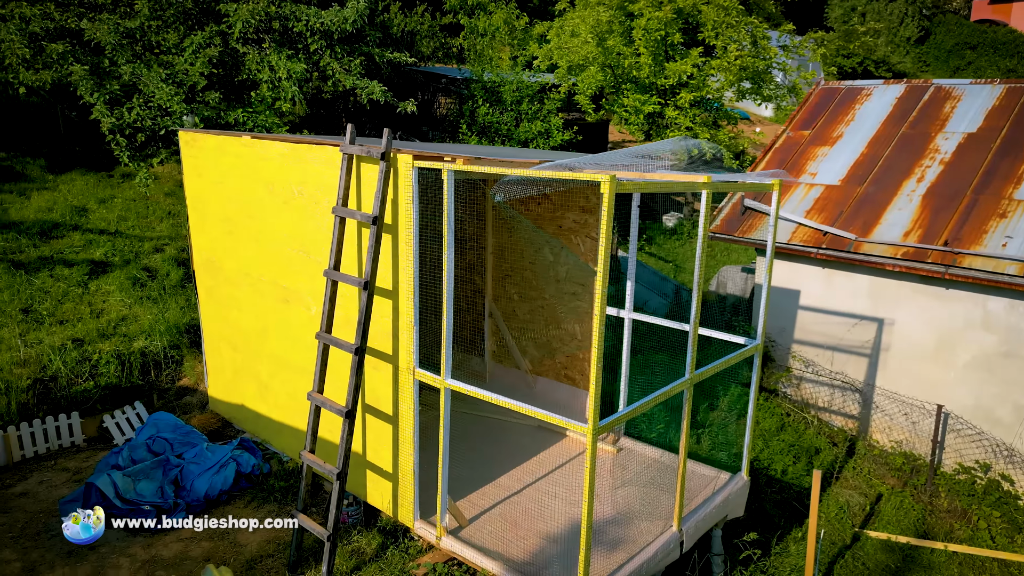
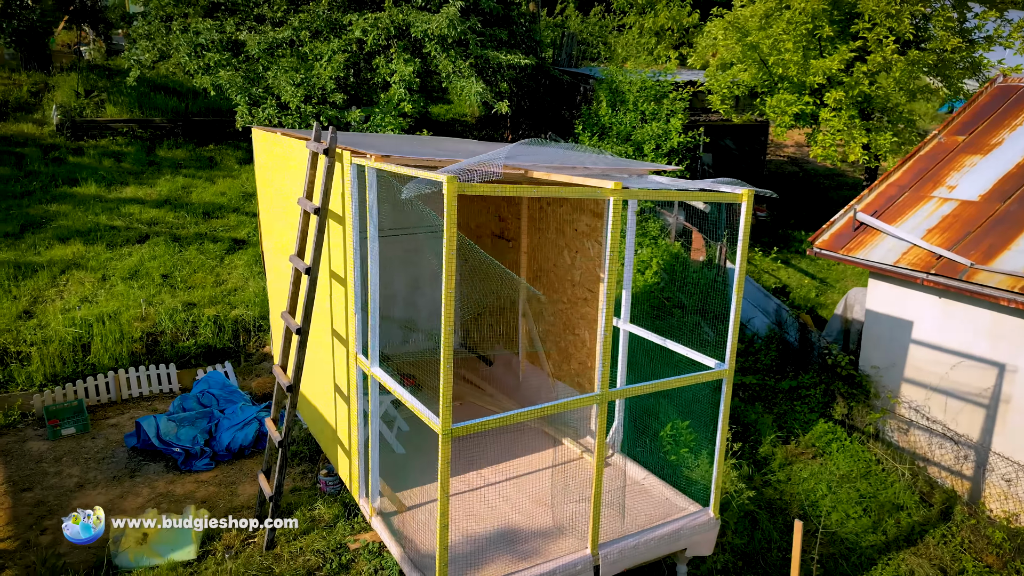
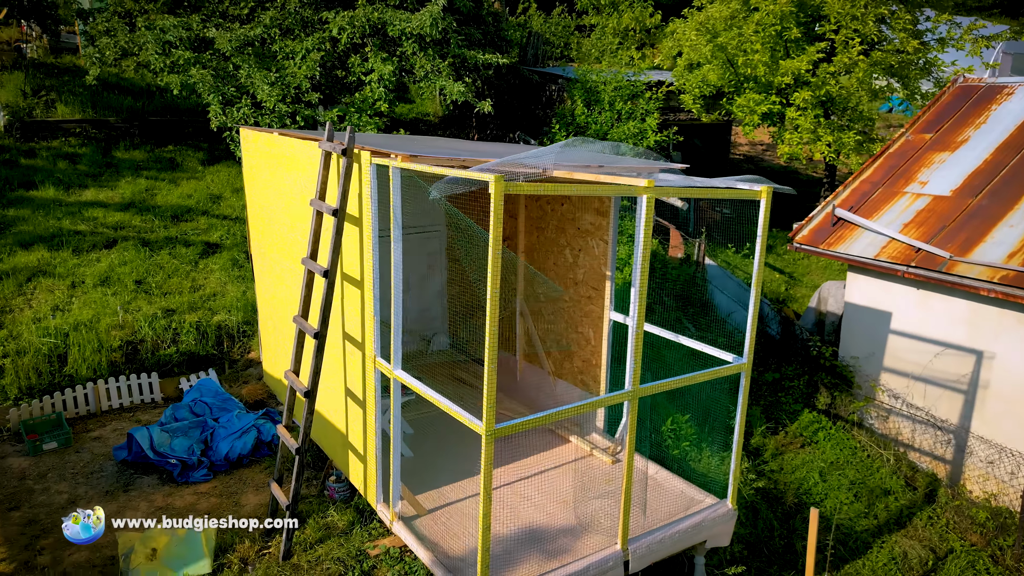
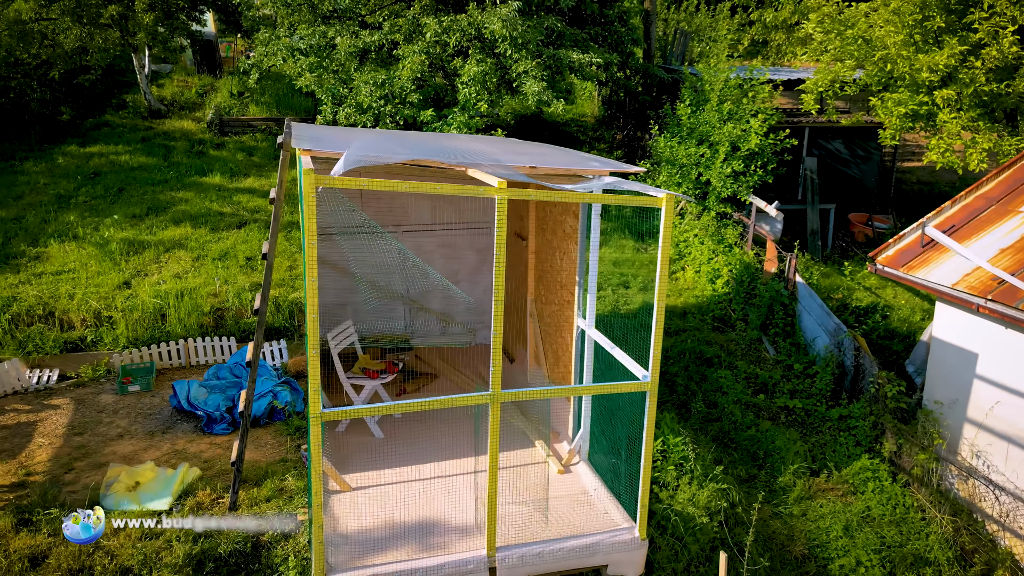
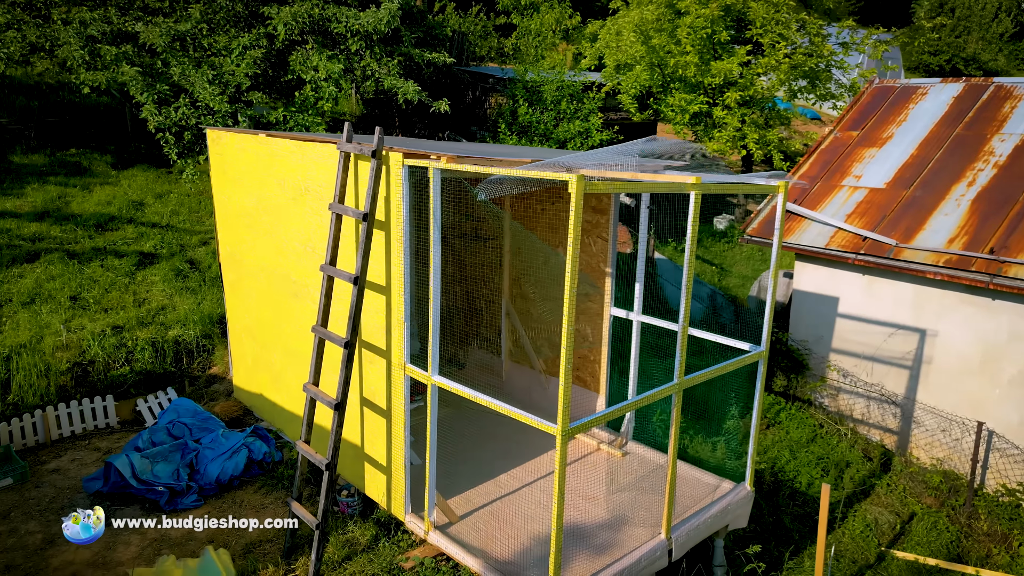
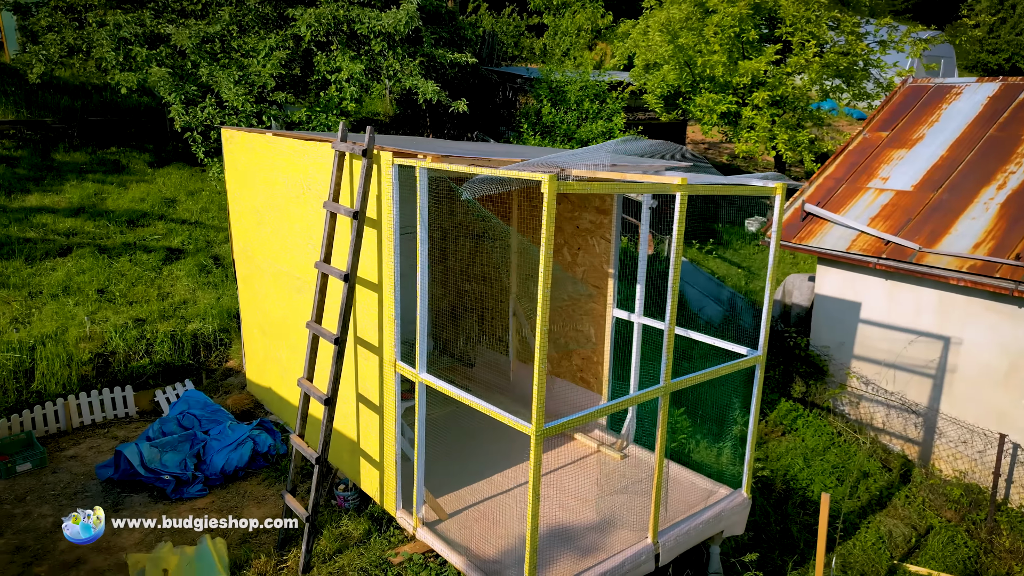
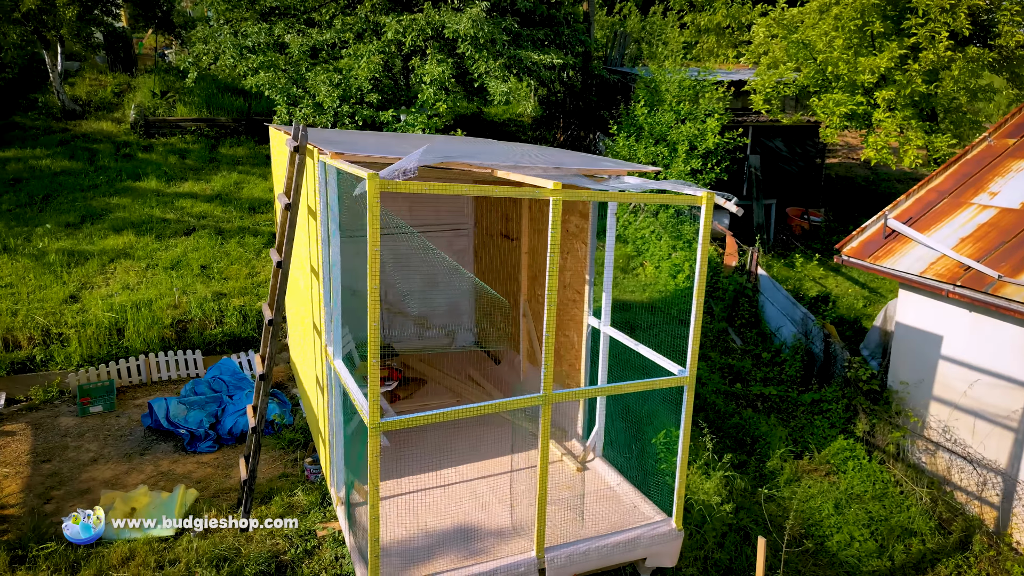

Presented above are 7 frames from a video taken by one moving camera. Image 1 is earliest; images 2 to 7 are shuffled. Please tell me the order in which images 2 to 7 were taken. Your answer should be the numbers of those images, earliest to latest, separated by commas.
5, 6, 3, 2, 7, 4
